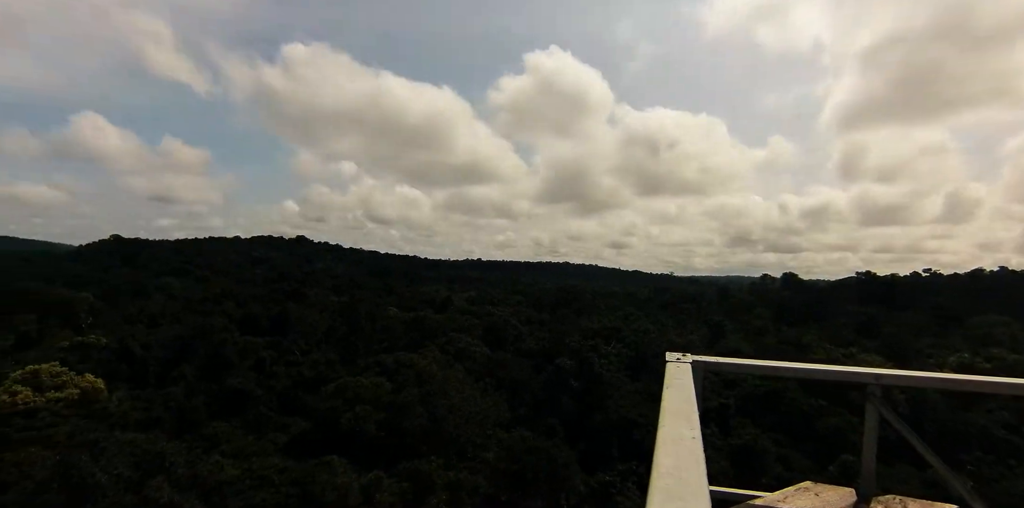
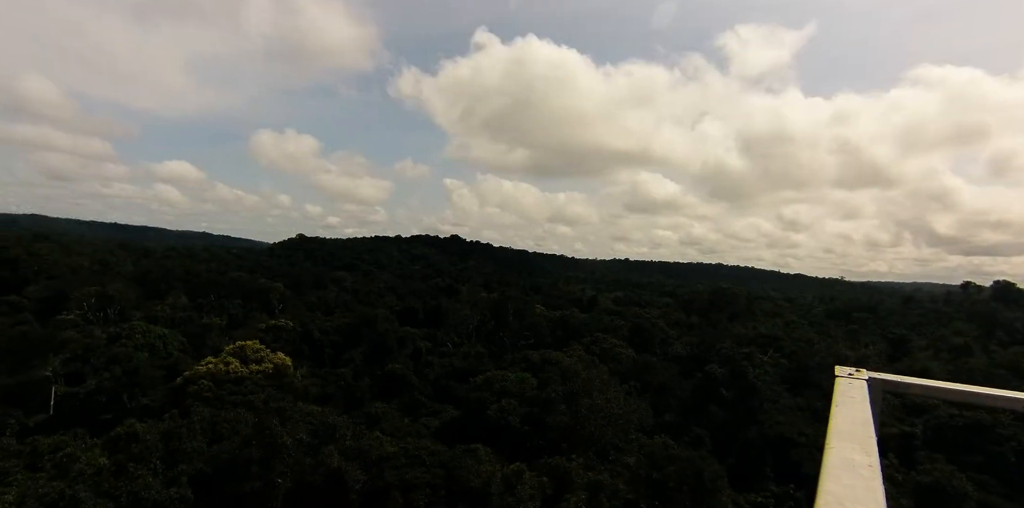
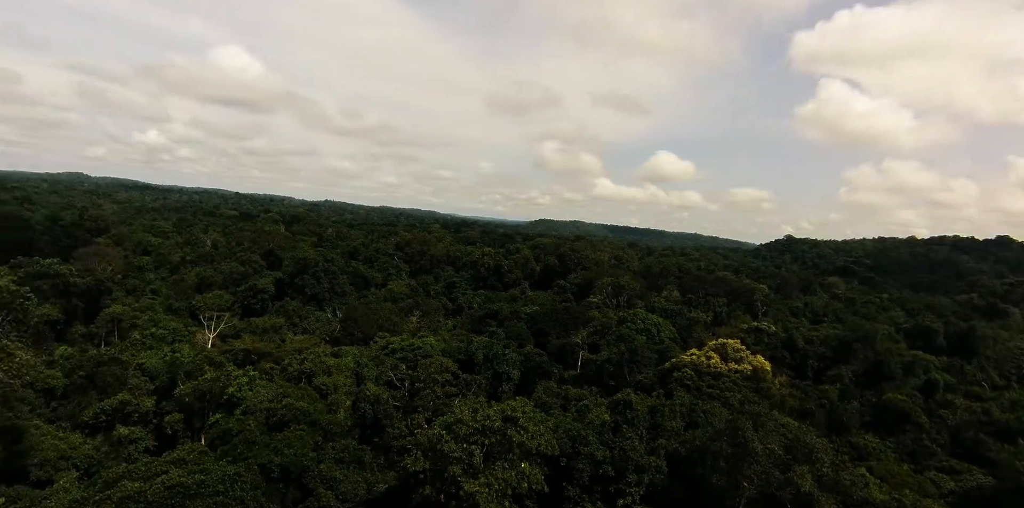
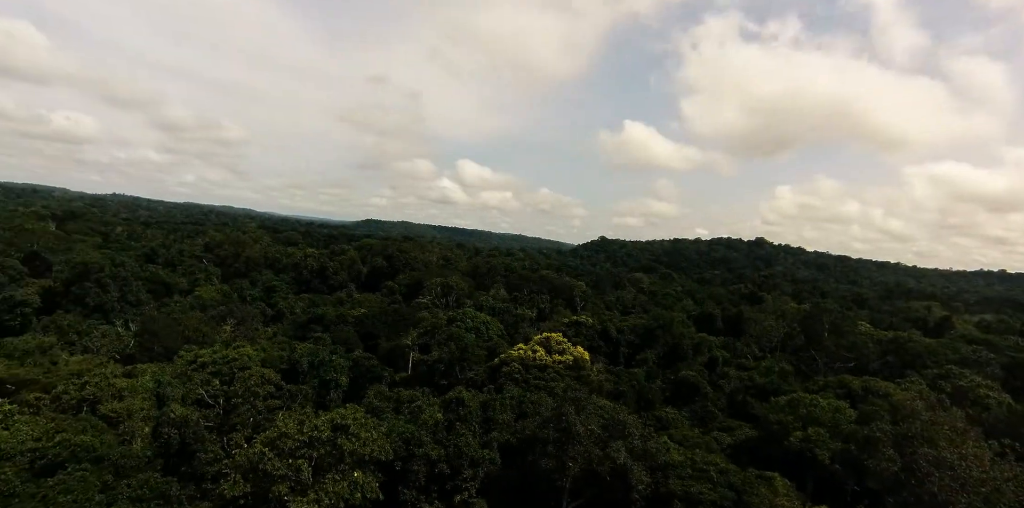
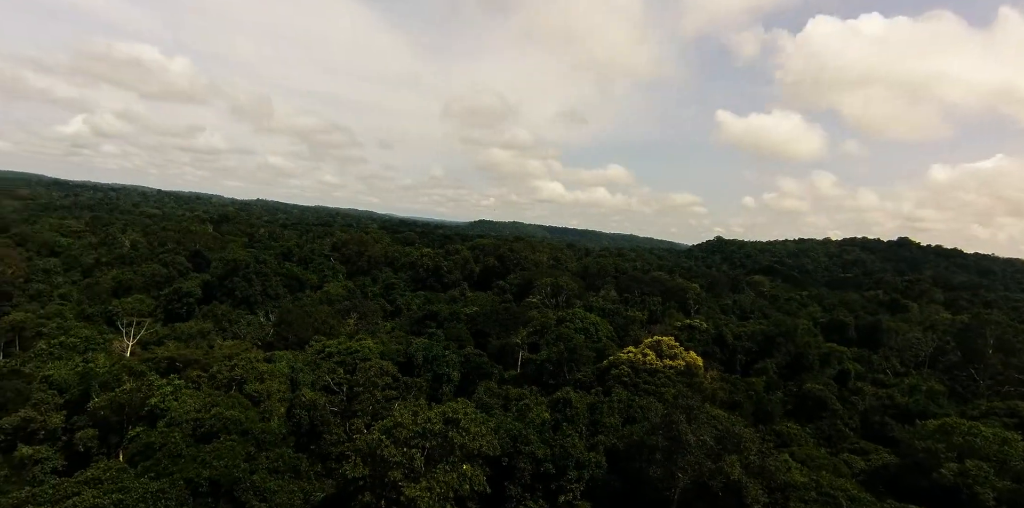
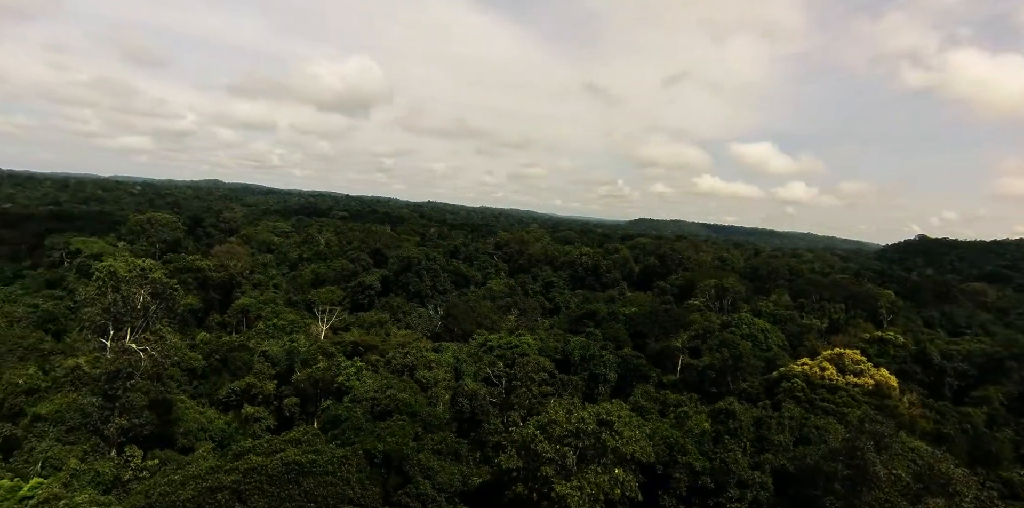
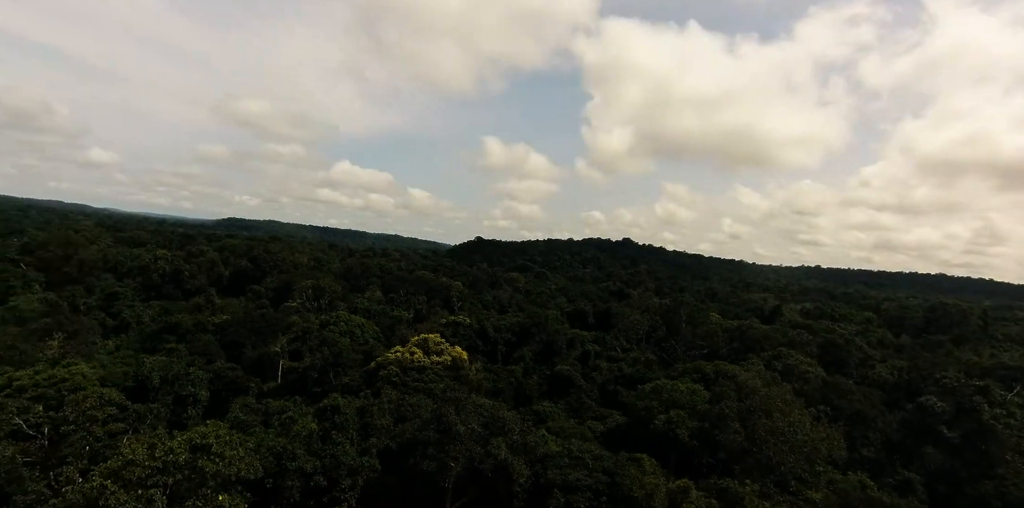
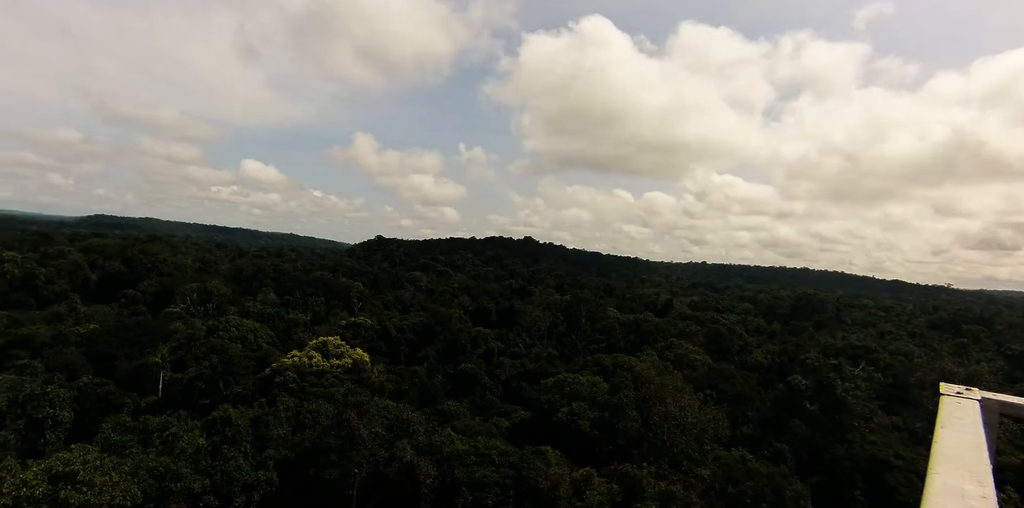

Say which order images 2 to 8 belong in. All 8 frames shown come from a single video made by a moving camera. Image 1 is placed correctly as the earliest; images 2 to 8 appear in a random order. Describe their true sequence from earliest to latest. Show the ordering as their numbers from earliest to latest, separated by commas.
2, 8, 7, 4, 5, 3, 6
